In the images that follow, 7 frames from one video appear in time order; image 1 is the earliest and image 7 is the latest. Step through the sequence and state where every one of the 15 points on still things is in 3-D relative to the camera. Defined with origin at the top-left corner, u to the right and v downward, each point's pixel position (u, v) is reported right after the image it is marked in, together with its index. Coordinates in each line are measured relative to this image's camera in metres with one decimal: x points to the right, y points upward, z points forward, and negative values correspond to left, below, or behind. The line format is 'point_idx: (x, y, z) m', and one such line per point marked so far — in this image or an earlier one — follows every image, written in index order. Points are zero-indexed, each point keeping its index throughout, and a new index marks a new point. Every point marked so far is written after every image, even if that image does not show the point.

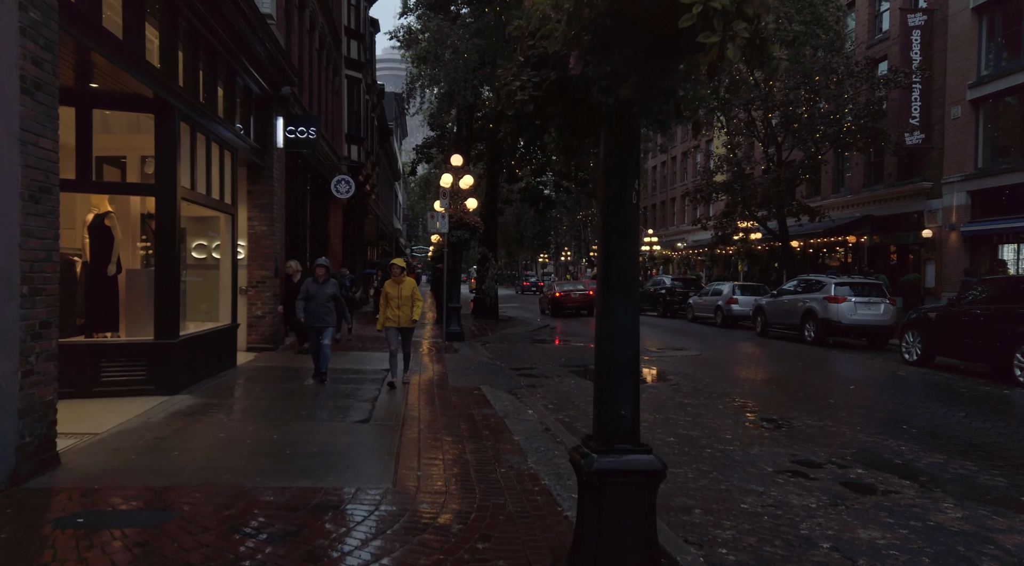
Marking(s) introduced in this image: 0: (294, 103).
0: (-4.2, +3.5, +14.8) m
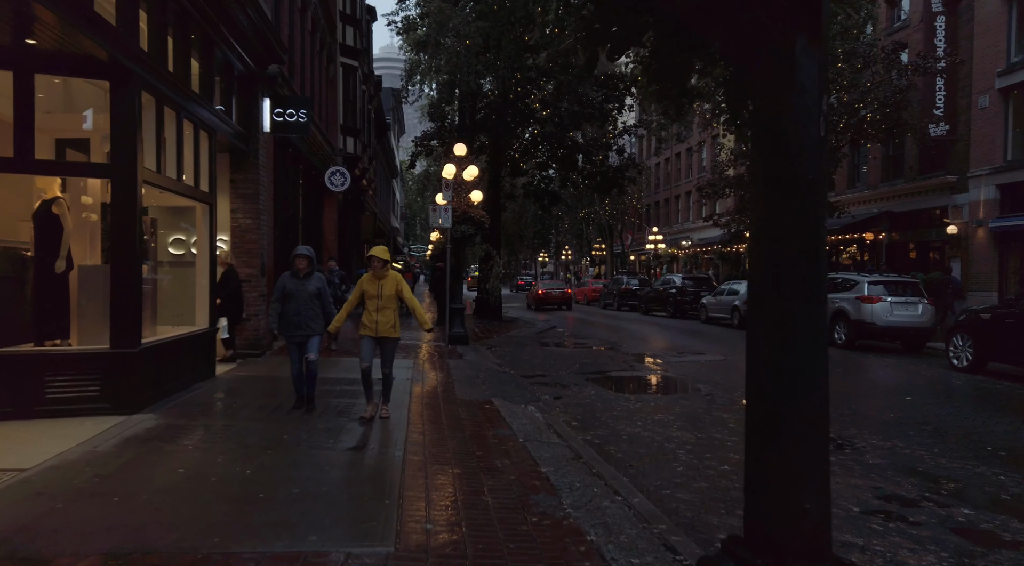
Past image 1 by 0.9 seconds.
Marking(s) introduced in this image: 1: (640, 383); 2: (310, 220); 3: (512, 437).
0: (-4.1, +3.5, +13.5) m
1: (+2.1, -1.6, +12.5) m
2: (-5.2, +1.6, +19.5) m
3: (0.0, -1.5, +7.2) m
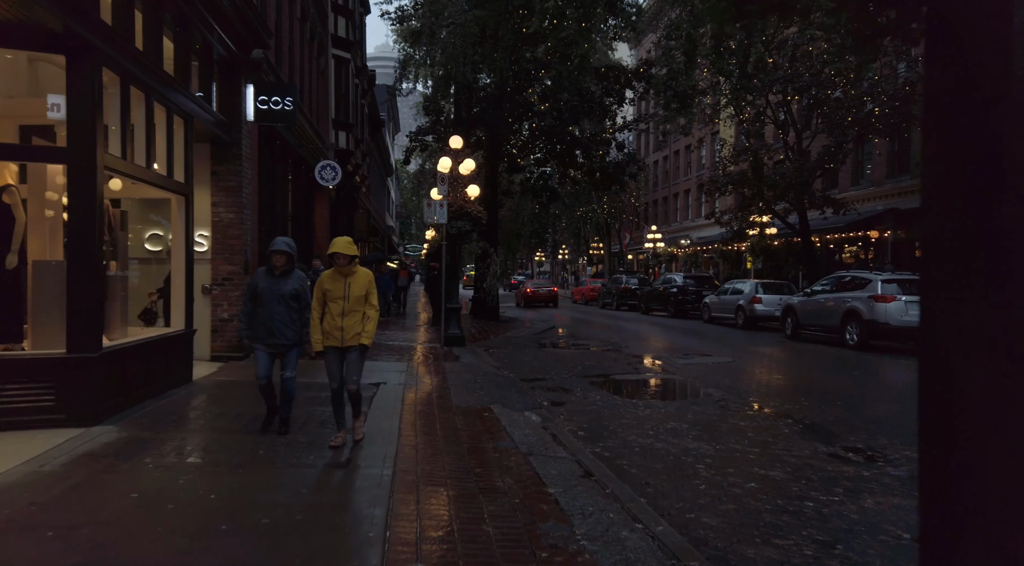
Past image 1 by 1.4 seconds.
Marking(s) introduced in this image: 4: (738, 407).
0: (-4.1, +3.5, +12.7) m
1: (+2.1, -1.6, +11.9) m
2: (-5.3, +1.7, +18.8) m
3: (0.0, -1.4, +6.5) m
4: (+3.0, -1.6, +10.0) m
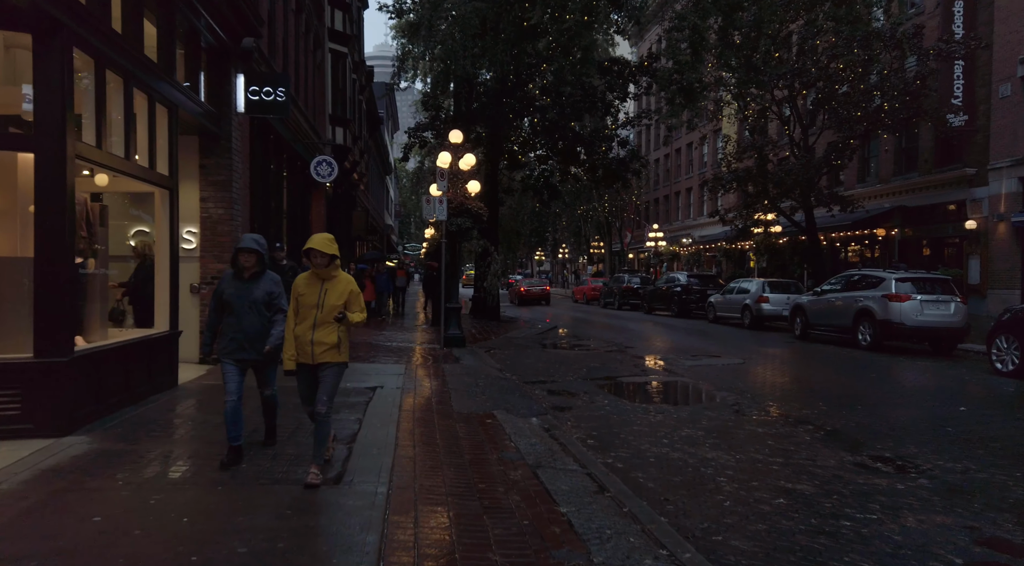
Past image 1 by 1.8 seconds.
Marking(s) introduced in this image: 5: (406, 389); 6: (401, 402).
0: (-4.0, +3.6, +12.2) m
1: (+2.1, -1.6, +11.4) m
2: (-5.2, +1.7, +18.3) m
3: (+0.1, -1.4, +6.0) m
4: (+3.0, -1.6, +9.5) m
5: (-1.3, -1.3, +9.4) m
6: (-1.2, -1.3, +8.2) m
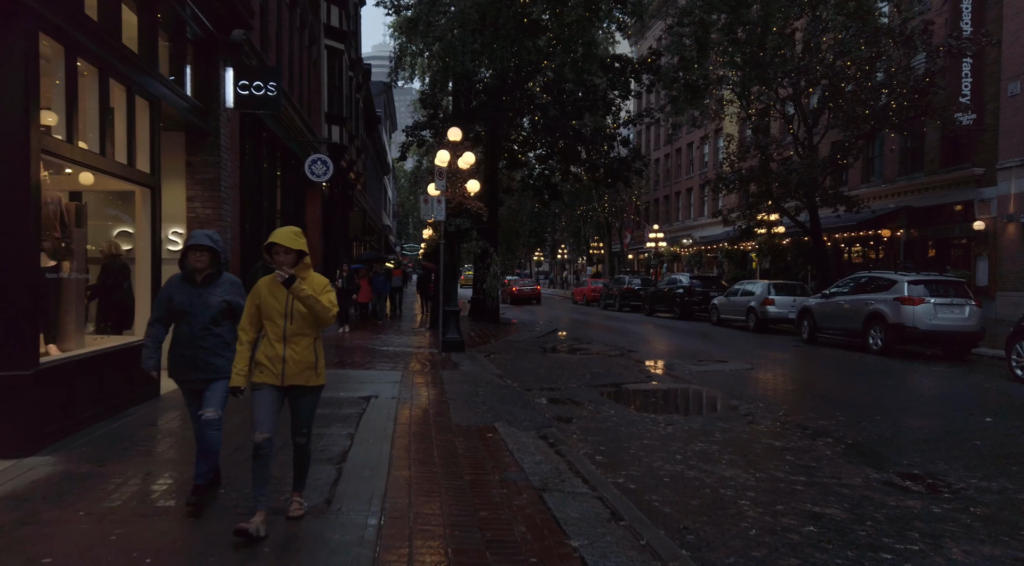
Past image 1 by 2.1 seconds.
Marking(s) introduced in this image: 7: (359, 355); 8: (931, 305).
0: (-4.0, +3.5, +11.7) m
1: (+2.2, -1.6, +10.9) m
2: (-5.2, +1.6, +17.8) m
3: (+0.1, -1.5, +5.5) m
4: (+3.0, -1.6, +9.0) m
5: (-1.3, -1.3, +8.9) m
6: (-1.2, -1.3, +7.7) m
7: (-2.7, -1.3, +13.6) m
8: (+7.8, -0.4, +14.3) m
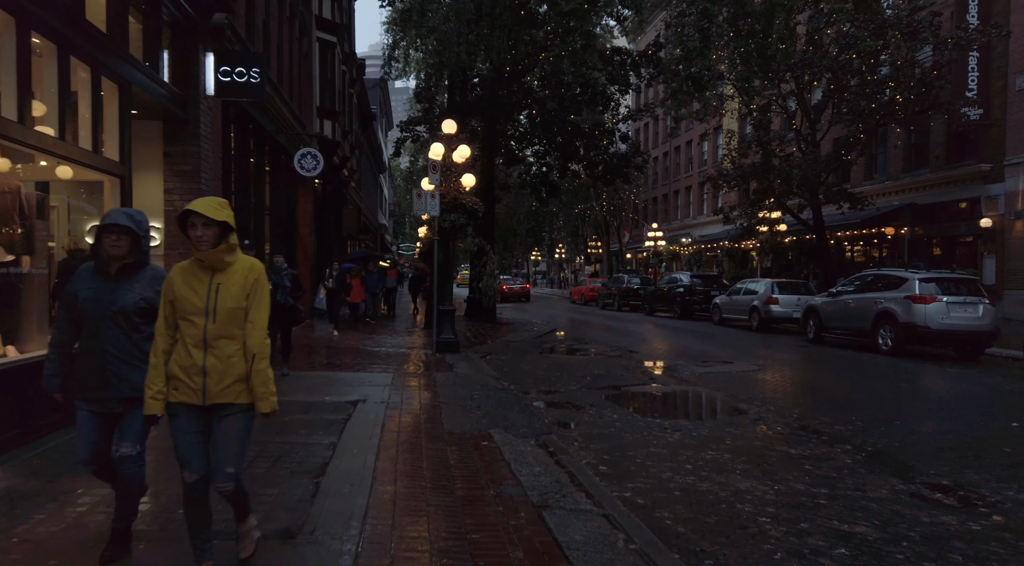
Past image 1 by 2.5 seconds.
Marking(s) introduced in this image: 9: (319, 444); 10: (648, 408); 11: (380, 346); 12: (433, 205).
0: (-4.1, +3.5, +11.2) m
1: (+2.1, -1.6, +10.3) m
2: (-5.3, +1.7, +17.3) m
3: (+0.1, -1.4, +5.0) m
4: (+3.0, -1.6, +8.5) m
5: (-1.3, -1.3, +8.4) m
6: (-1.2, -1.3, +7.2) m
7: (-2.8, -1.3, +13.1) m
8: (+7.8, -0.4, +13.8) m
9: (-1.6, -1.3, +6.2) m
10: (+1.7, -1.6, +9.7) m
11: (-2.6, -1.2, +14.9) m
12: (-1.4, +1.4, +13.7) m
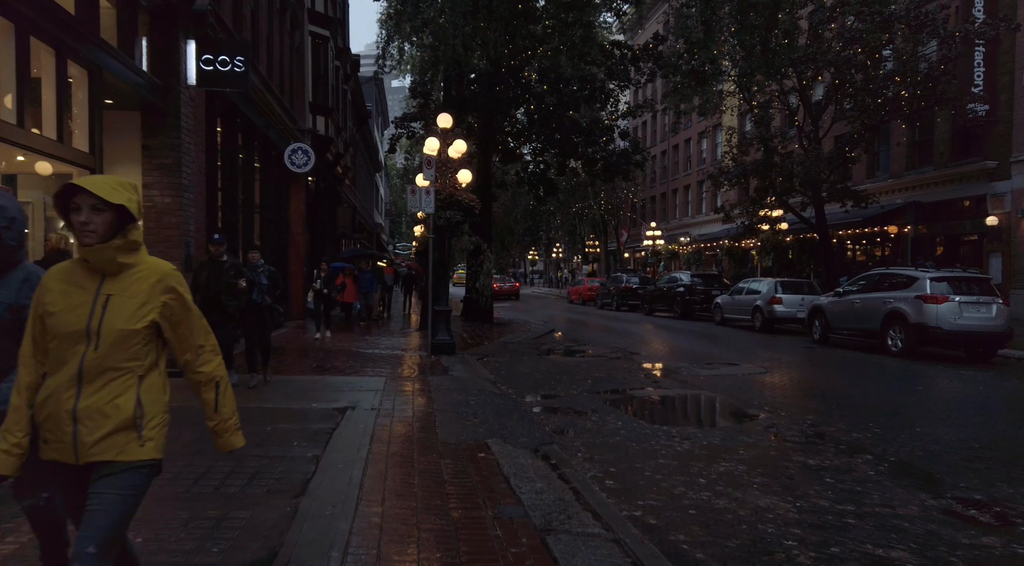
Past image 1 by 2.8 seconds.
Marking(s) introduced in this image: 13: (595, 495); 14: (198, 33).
0: (-4.1, +3.6, +10.7) m
1: (+2.1, -1.6, +9.9) m
2: (-5.3, +1.7, +16.7) m
3: (+0.1, -1.4, +4.5) m
4: (+3.0, -1.6, +8.0) m
5: (-1.3, -1.3, +7.9) m
6: (-1.2, -1.3, +6.7) m
7: (-2.8, -1.2, +12.6) m
8: (+7.7, -0.4, +13.4) m
9: (-1.6, -1.3, +5.7) m
10: (+1.7, -1.6, +9.3) m
11: (-2.6, -1.2, +14.4) m
12: (-1.5, +1.4, +13.2) m
13: (+0.6, -1.4, +5.2) m
14: (-4.0, +3.2, +9.9) m
